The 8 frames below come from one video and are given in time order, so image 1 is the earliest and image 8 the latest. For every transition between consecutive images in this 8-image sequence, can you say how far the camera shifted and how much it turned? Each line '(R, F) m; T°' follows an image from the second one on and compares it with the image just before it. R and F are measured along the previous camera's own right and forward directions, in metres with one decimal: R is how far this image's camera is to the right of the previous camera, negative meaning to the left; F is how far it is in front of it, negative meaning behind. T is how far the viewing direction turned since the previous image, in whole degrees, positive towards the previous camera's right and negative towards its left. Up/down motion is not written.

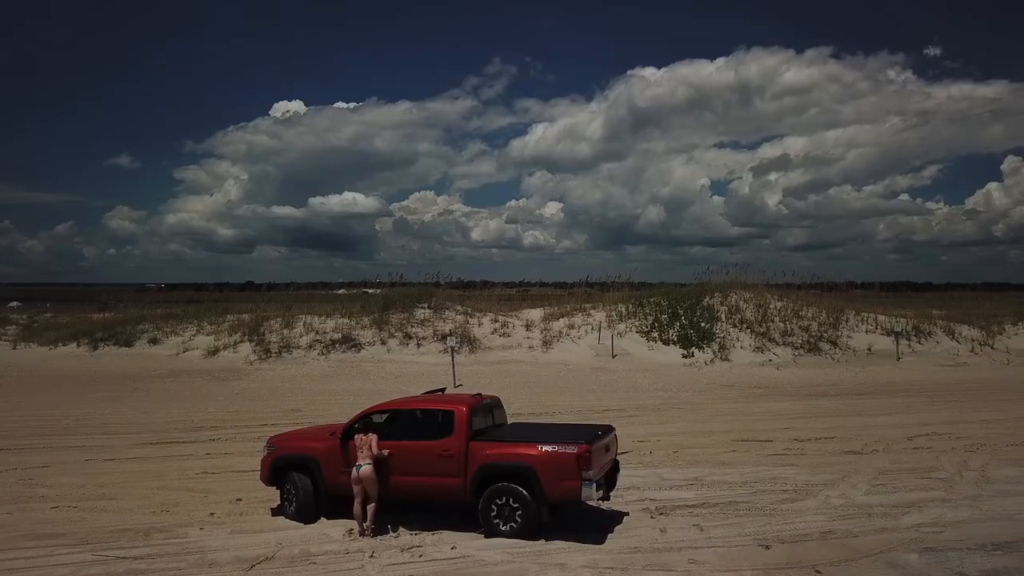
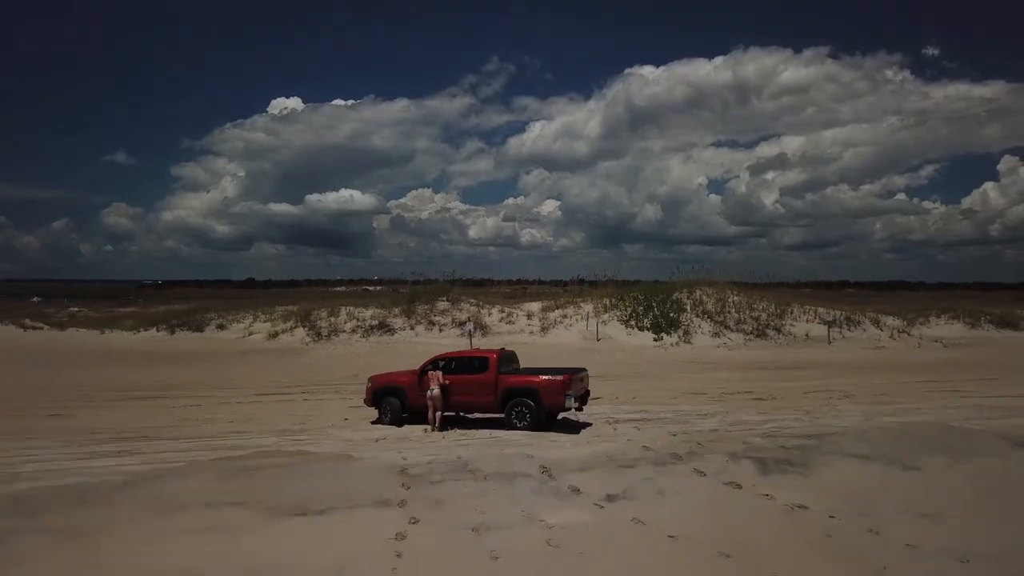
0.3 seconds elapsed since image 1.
(0.0, -0.7) m; 0°
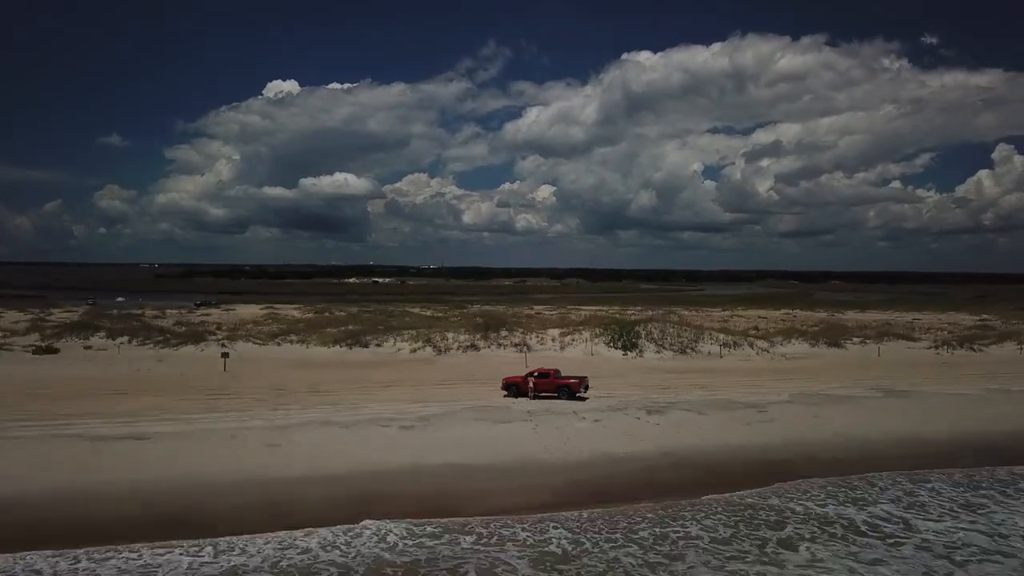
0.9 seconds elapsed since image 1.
(-0.4, -3.1) m; 0°
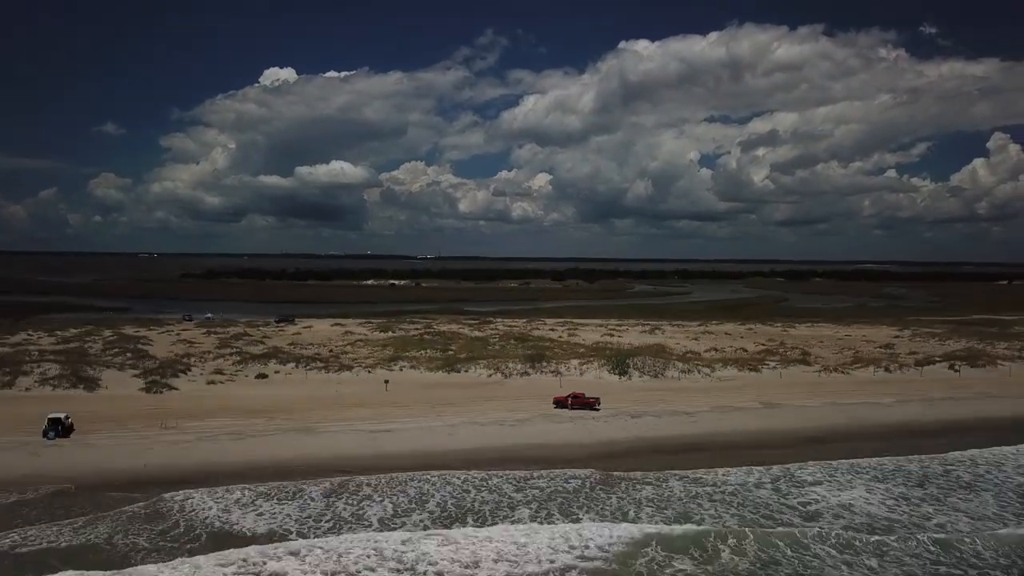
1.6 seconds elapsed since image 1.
(-0.7, -4.3) m; 0°
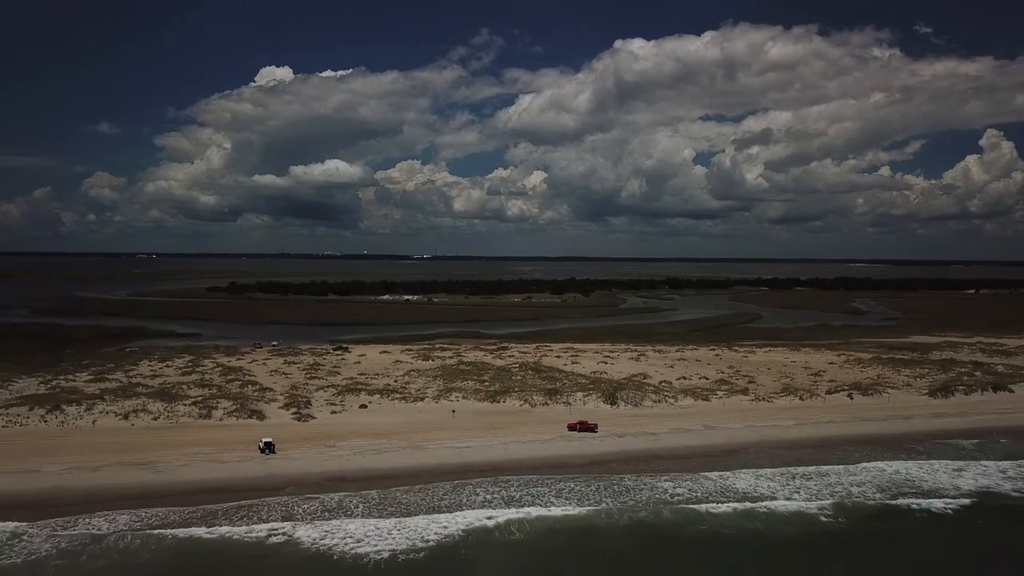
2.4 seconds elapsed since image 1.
(-0.7, -5.0) m; 0°
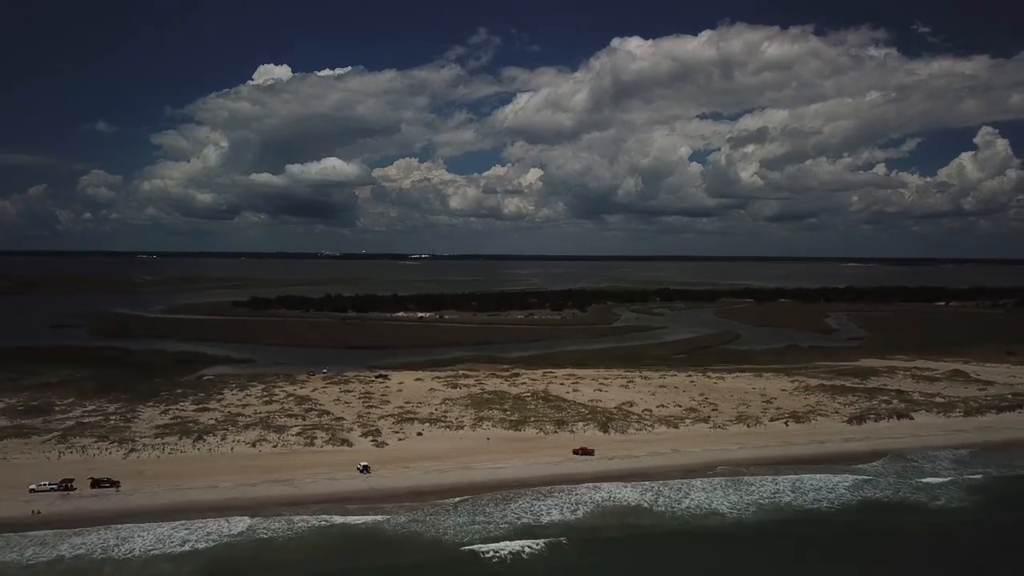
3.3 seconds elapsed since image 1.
(-0.7, -5.6) m; 0°
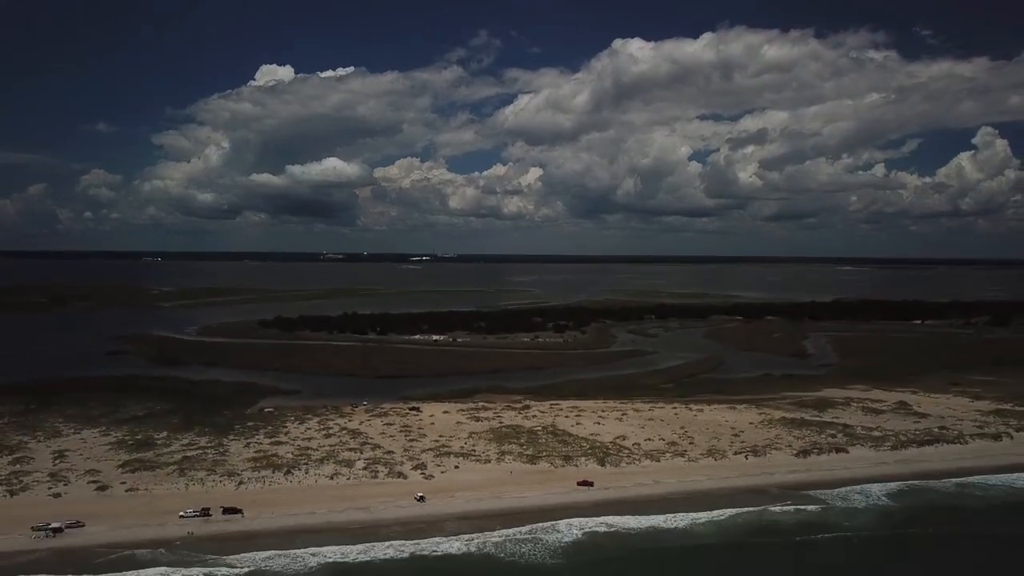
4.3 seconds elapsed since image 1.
(-0.8, -6.0) m; 0°
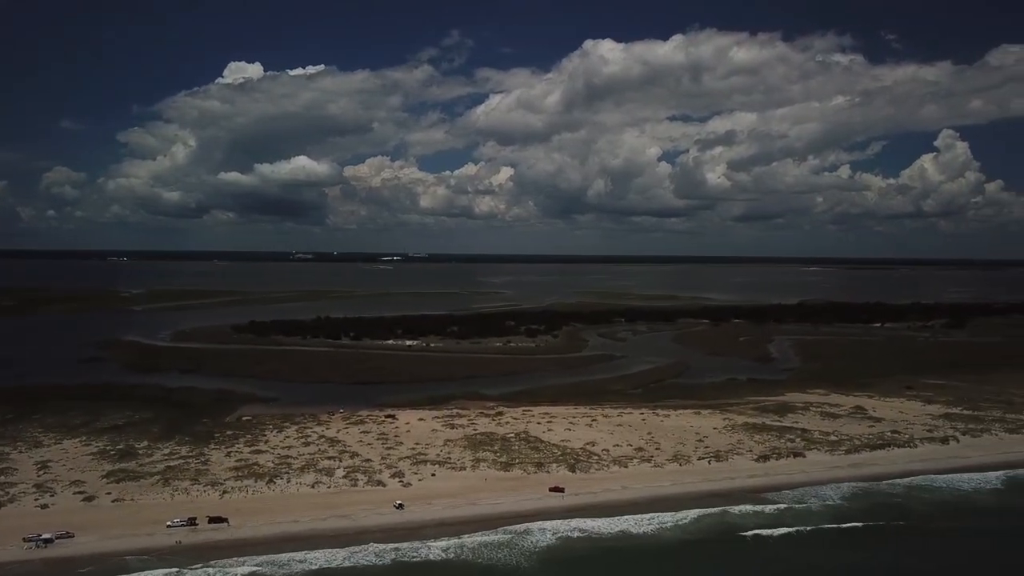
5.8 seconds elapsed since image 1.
(-0.2, -1.3) m; +2°
